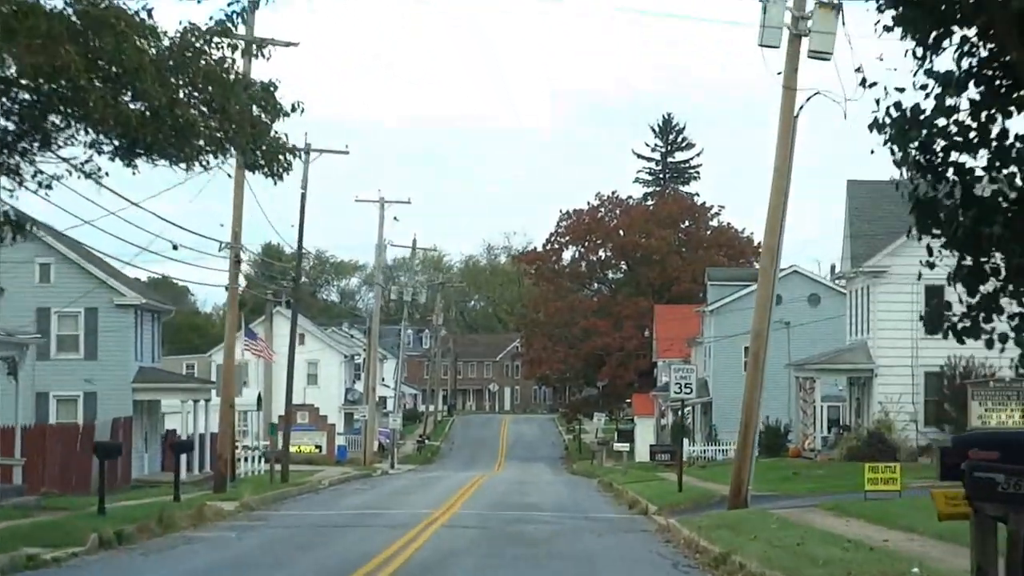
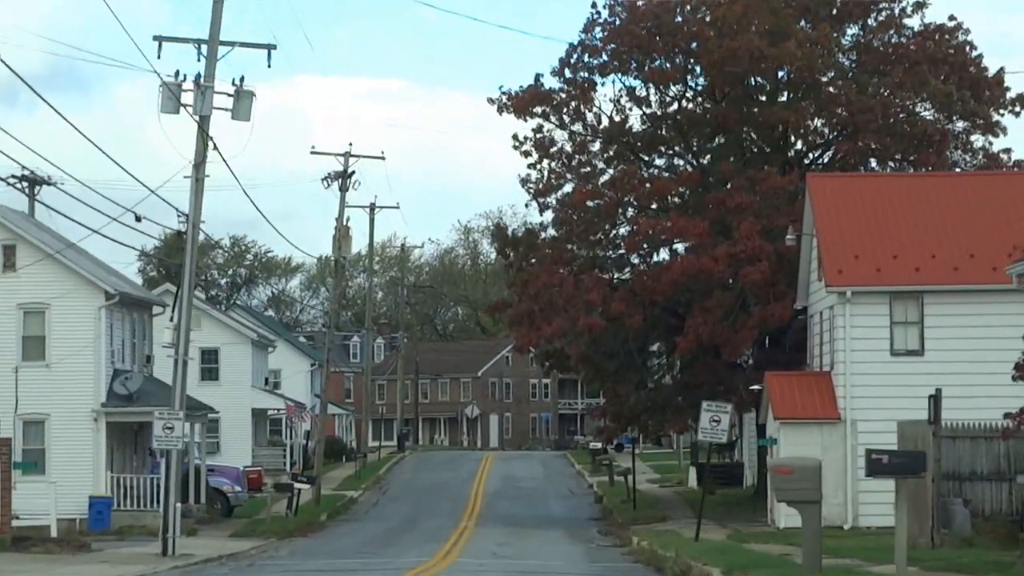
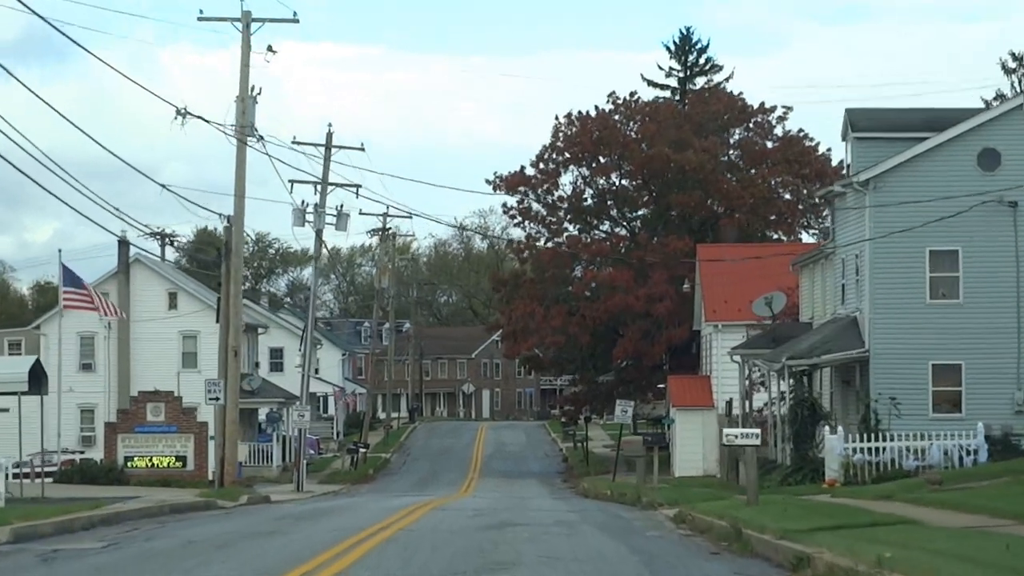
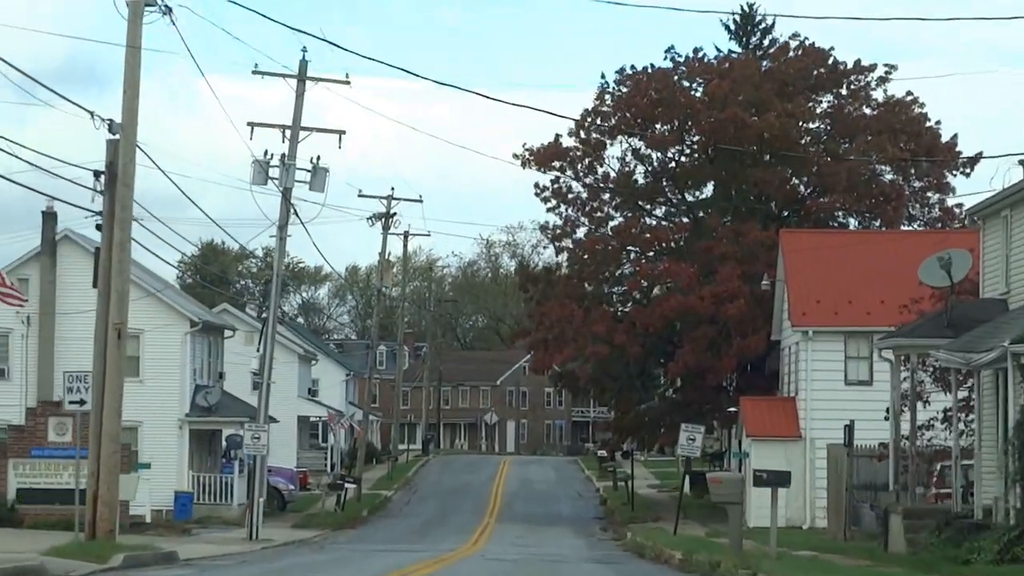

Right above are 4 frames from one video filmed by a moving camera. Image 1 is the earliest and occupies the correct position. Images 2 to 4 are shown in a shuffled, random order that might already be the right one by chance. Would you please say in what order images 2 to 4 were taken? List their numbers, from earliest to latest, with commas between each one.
3, 4, 2
